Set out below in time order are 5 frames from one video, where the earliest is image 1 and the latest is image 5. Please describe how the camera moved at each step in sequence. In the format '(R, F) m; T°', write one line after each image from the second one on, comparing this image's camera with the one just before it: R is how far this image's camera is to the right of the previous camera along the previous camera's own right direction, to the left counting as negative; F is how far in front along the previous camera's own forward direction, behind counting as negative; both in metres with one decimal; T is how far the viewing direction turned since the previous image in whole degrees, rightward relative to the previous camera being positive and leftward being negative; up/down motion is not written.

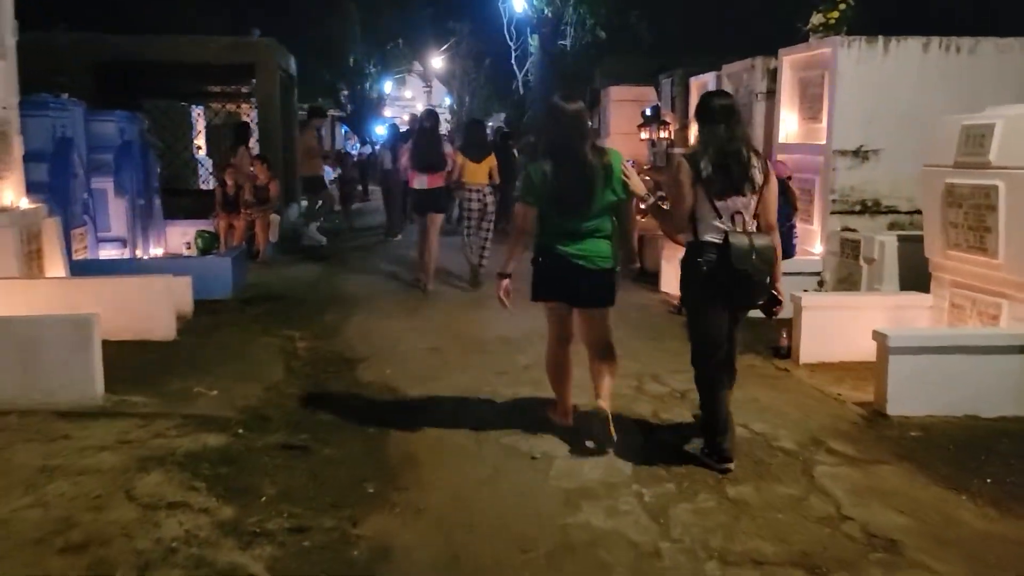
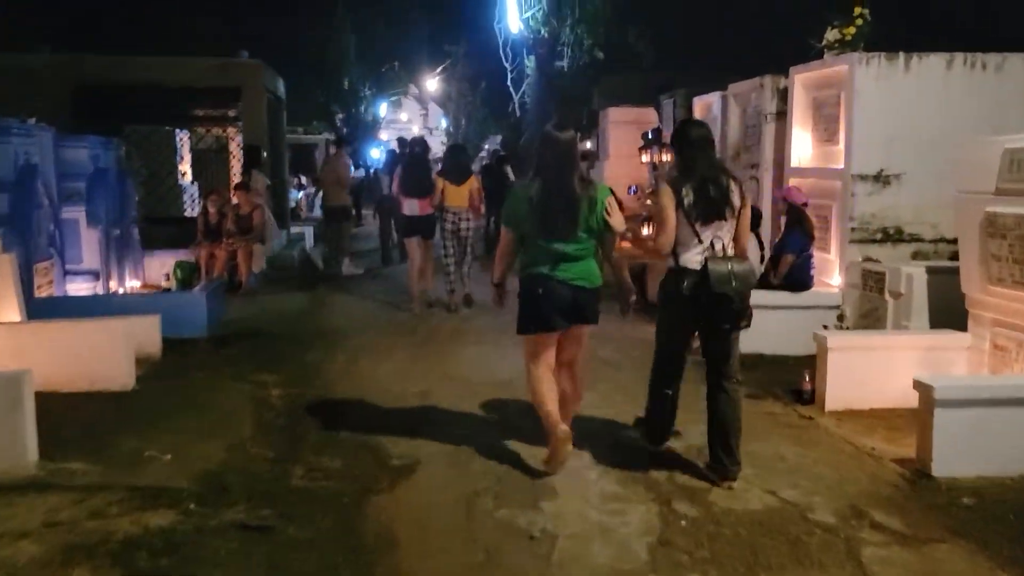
(0.0, +0.6) m; 0°
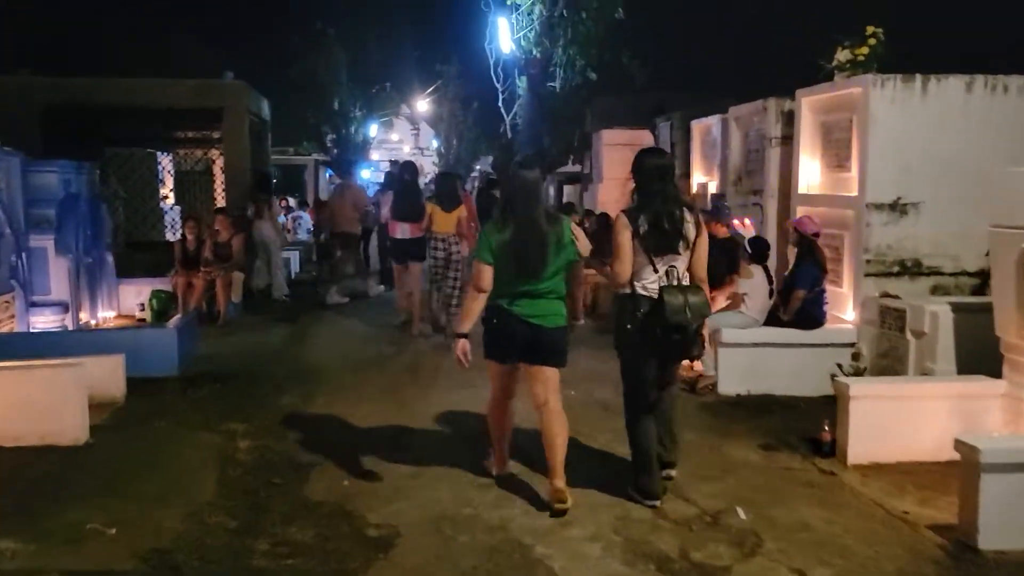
(0.0, +0.5) m; +1°
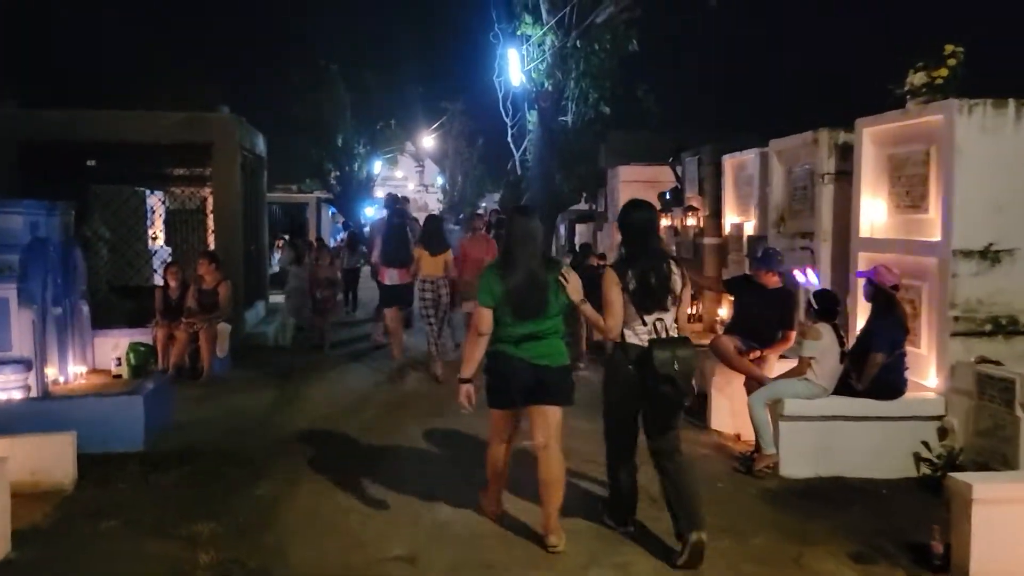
(-0.1, +1.1) m; 0°
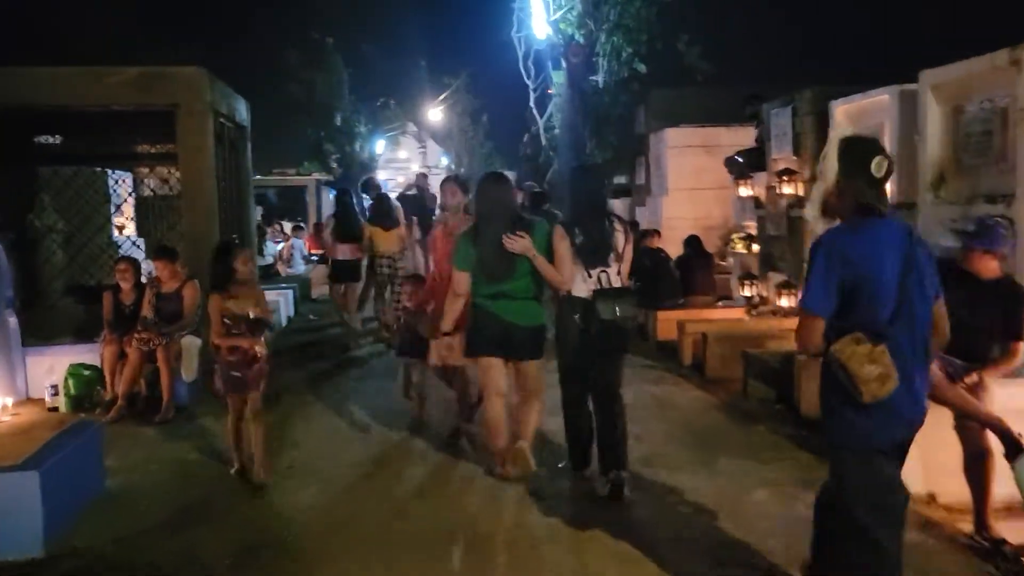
(-0.5, +2.6) m; 0°
